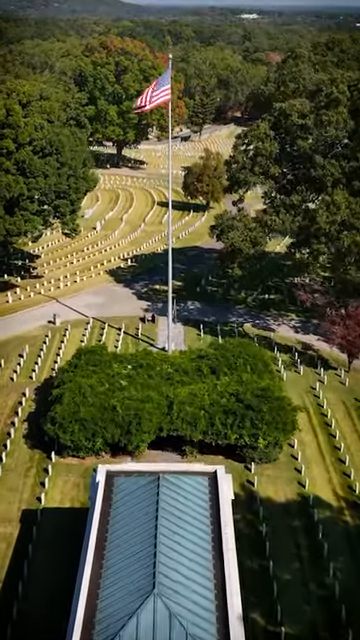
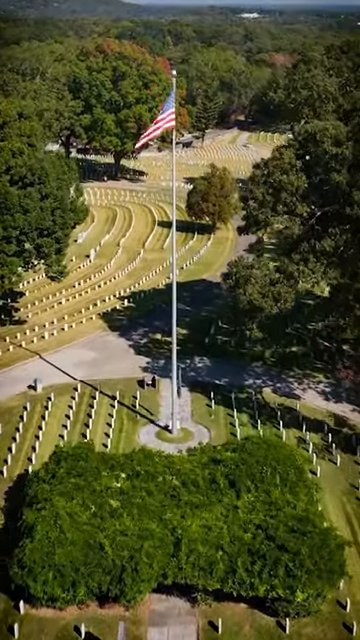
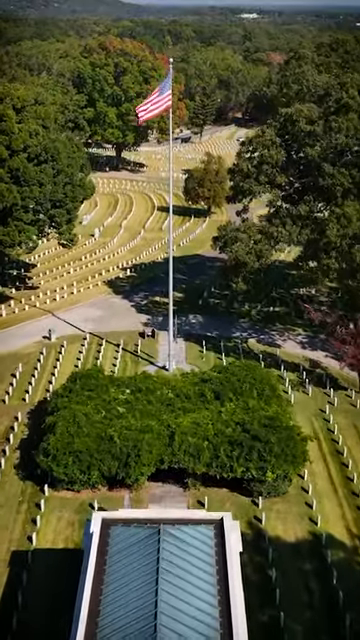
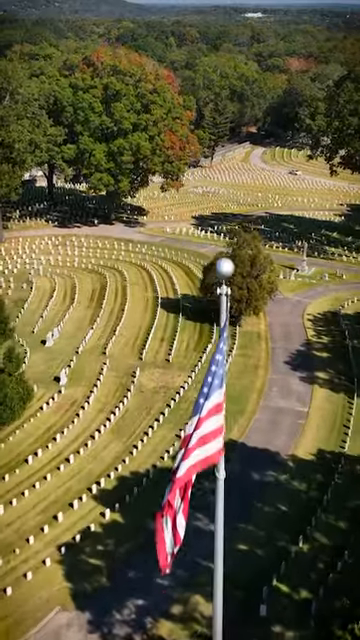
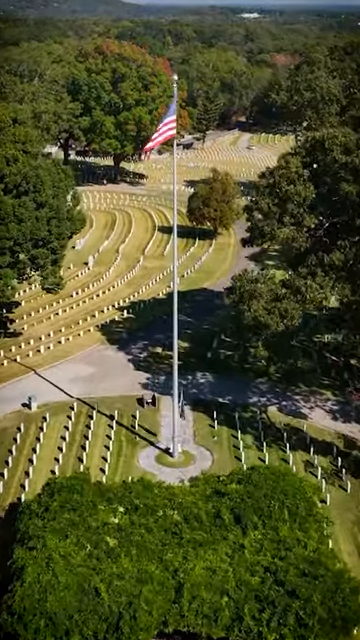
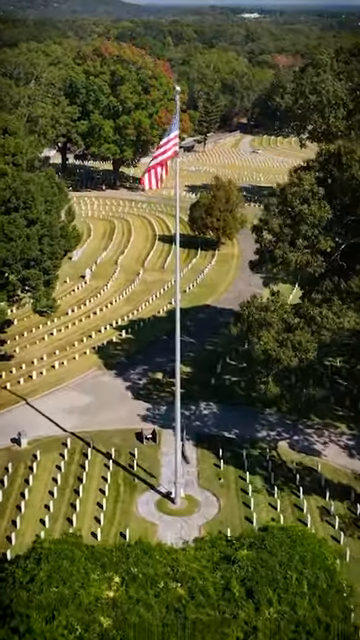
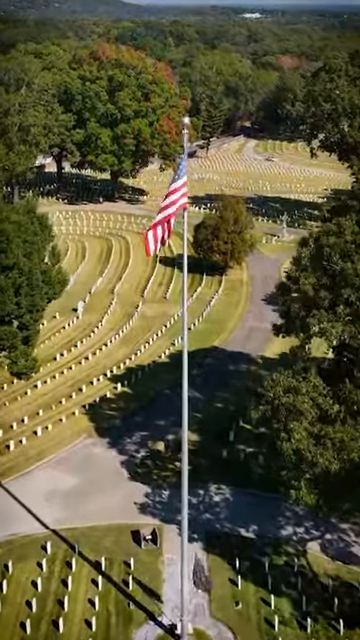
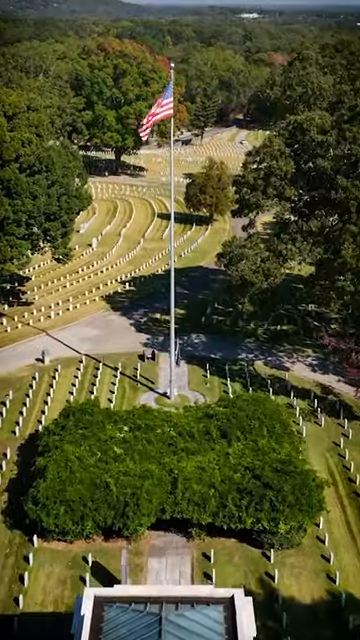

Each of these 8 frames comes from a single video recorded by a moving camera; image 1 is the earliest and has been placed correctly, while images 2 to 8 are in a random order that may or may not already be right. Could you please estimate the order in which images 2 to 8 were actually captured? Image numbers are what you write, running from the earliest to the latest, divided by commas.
3, 8, 2, 5, 6, 7, 4
